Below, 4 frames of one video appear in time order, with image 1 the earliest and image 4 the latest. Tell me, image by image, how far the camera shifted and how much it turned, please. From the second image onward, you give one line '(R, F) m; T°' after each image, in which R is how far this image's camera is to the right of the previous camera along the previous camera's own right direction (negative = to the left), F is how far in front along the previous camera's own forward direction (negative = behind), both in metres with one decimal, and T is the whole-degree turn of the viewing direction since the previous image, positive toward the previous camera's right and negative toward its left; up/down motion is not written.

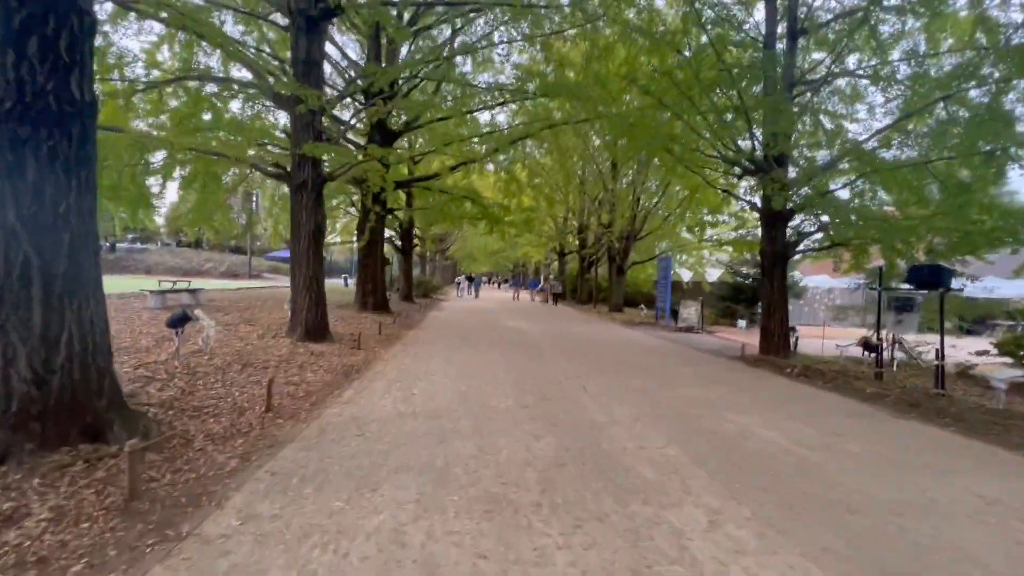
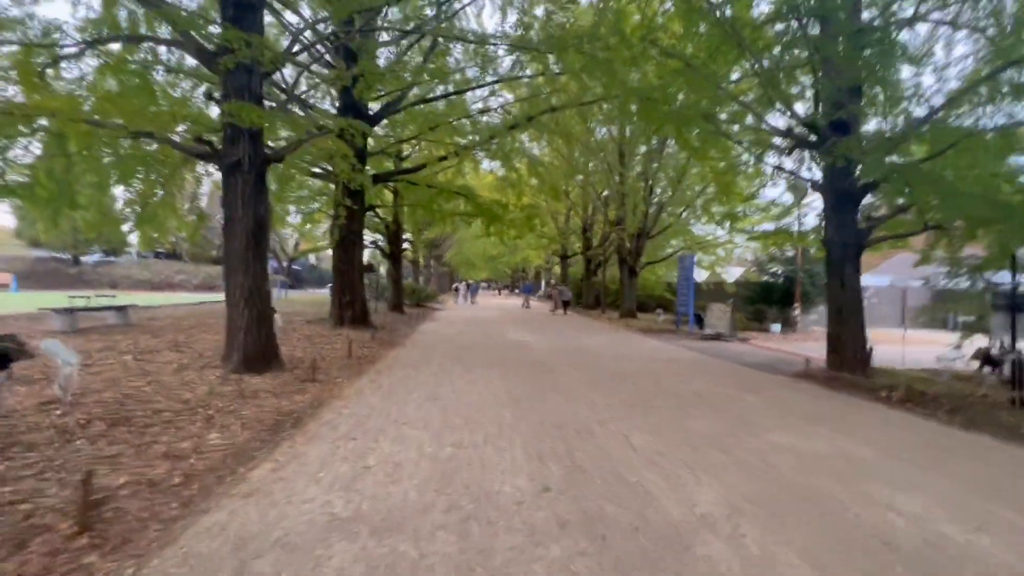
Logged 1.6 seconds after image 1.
(-0.1, +2.8) m; 0°
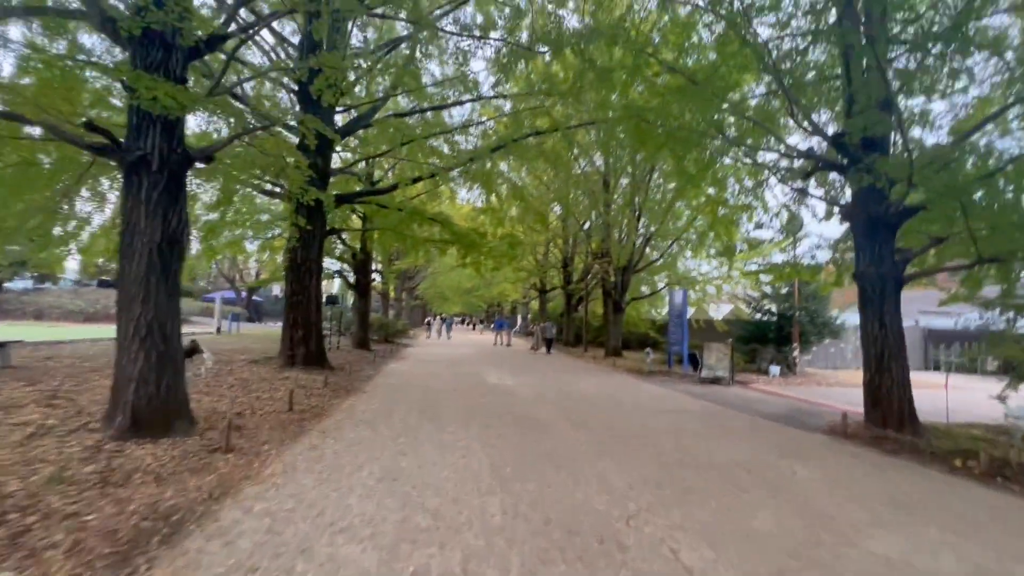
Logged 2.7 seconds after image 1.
(-0.2, +1.9) m; +3°
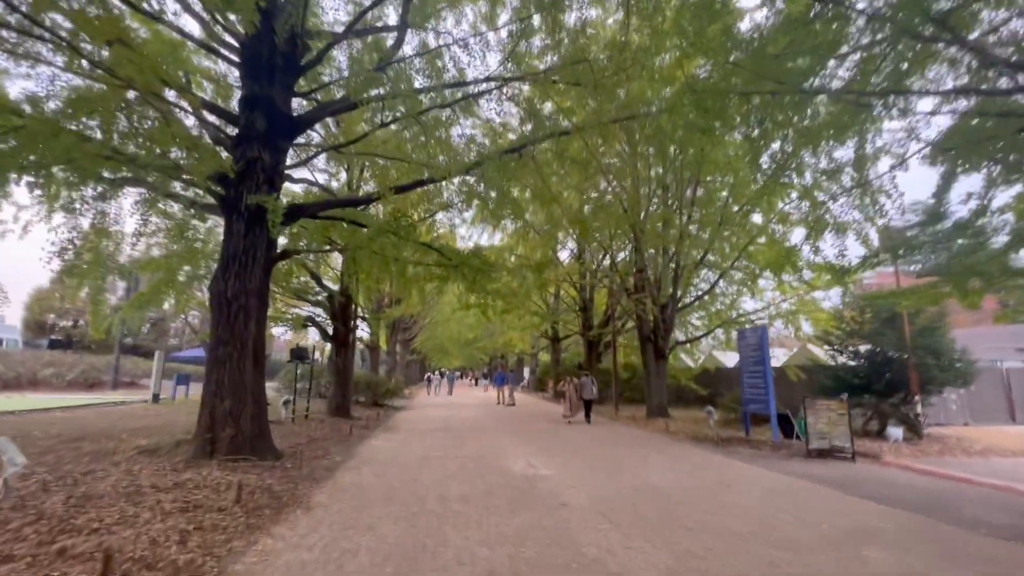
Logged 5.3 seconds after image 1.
(-0.7, +4.6) m; 0°
